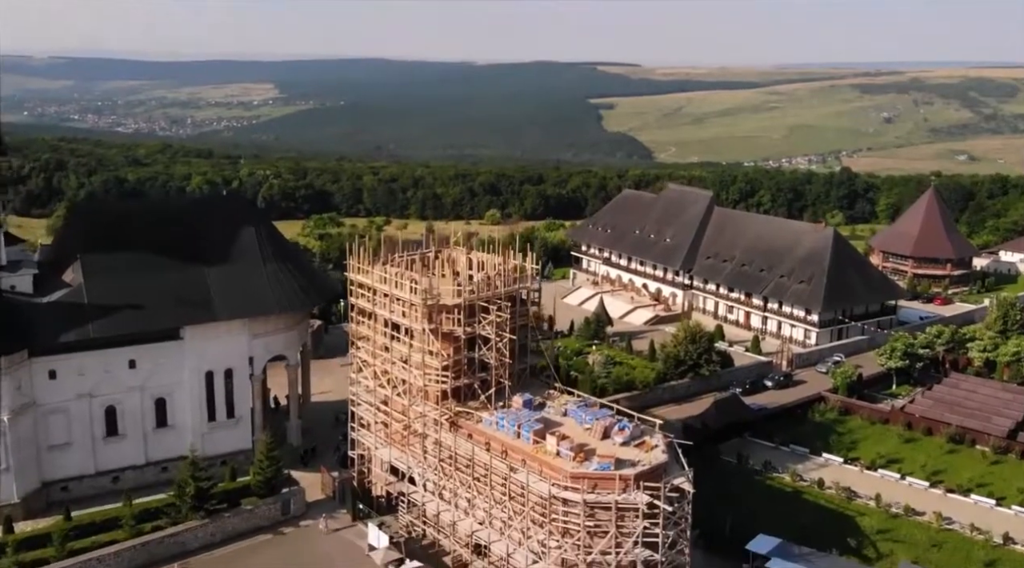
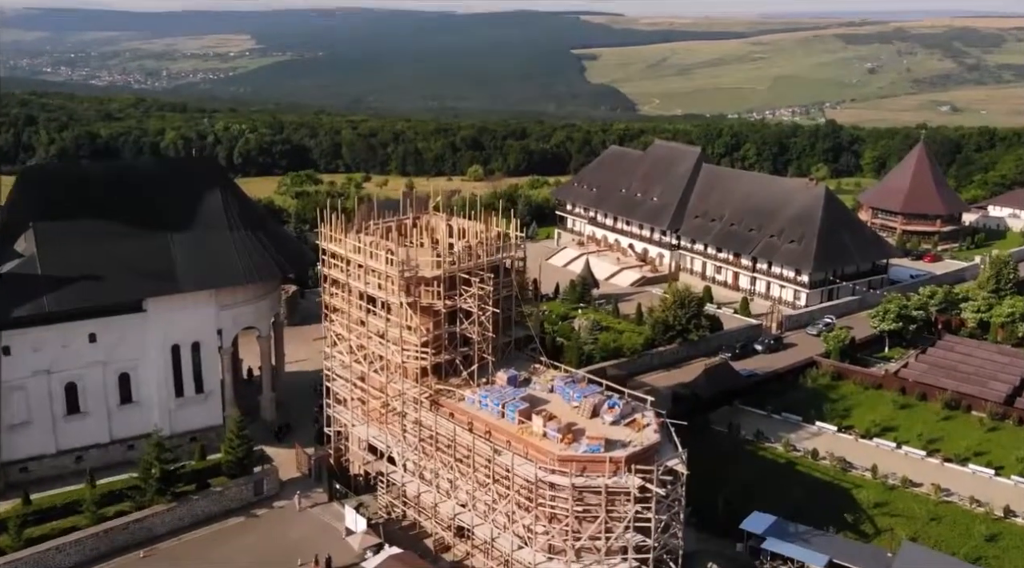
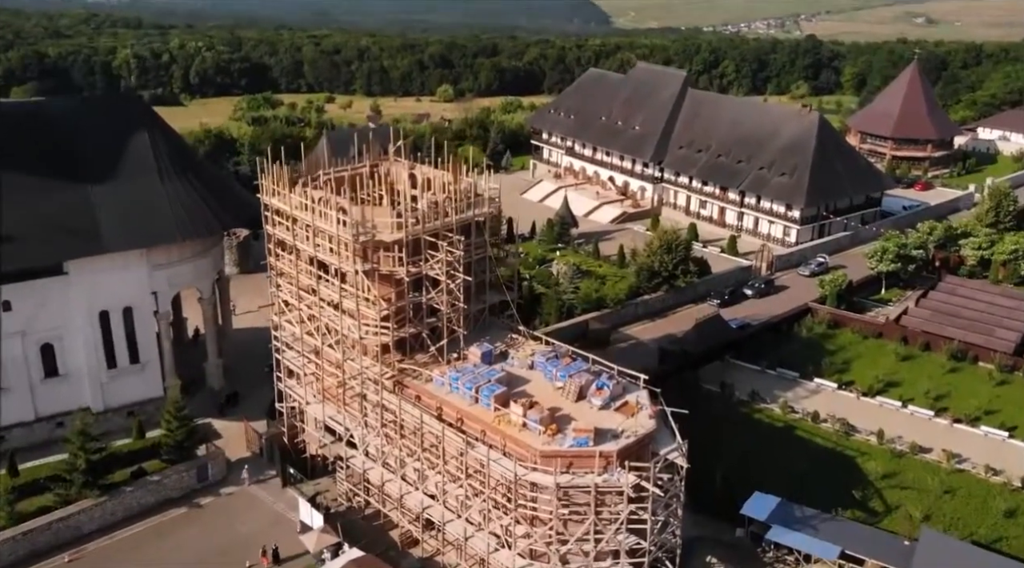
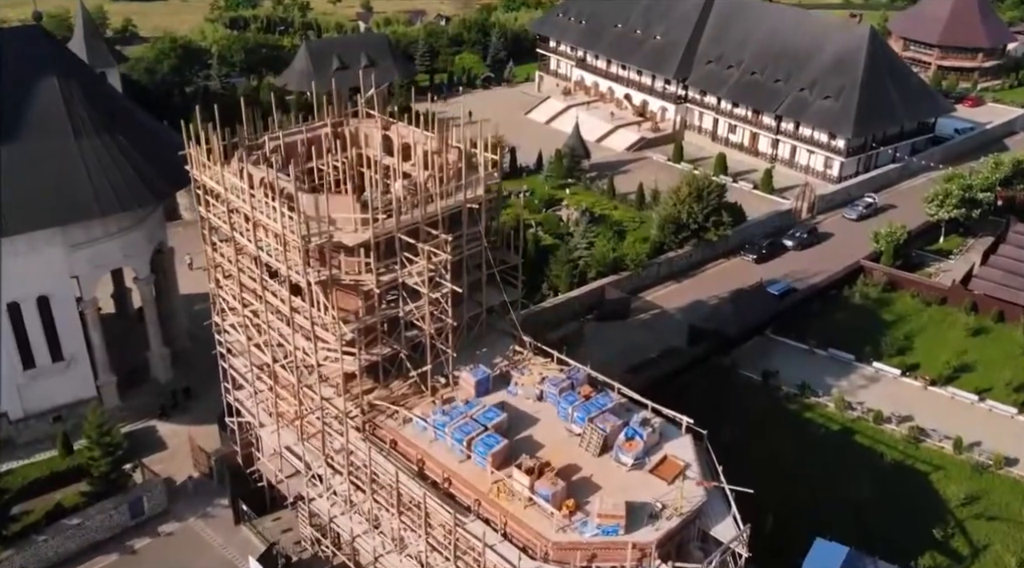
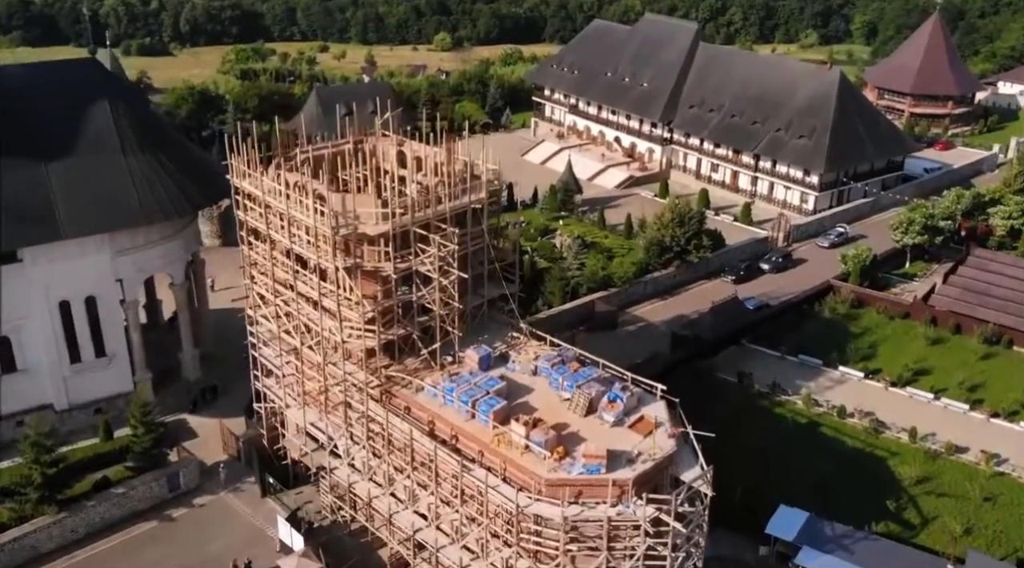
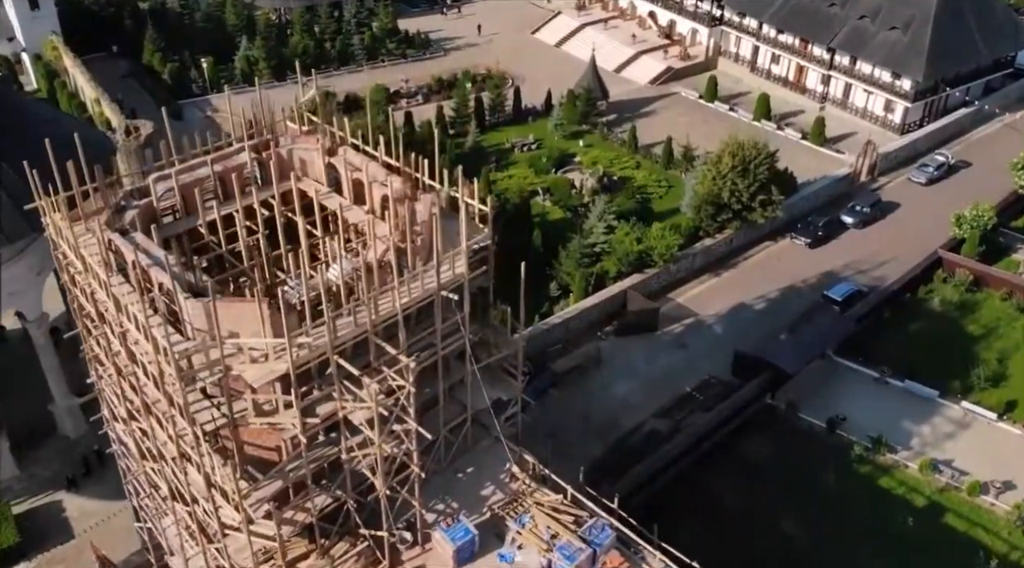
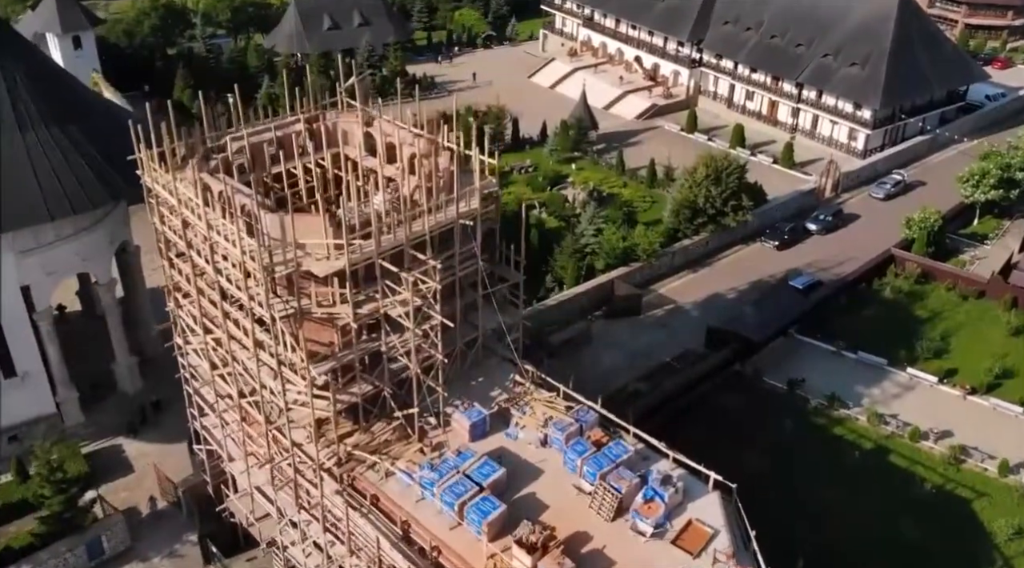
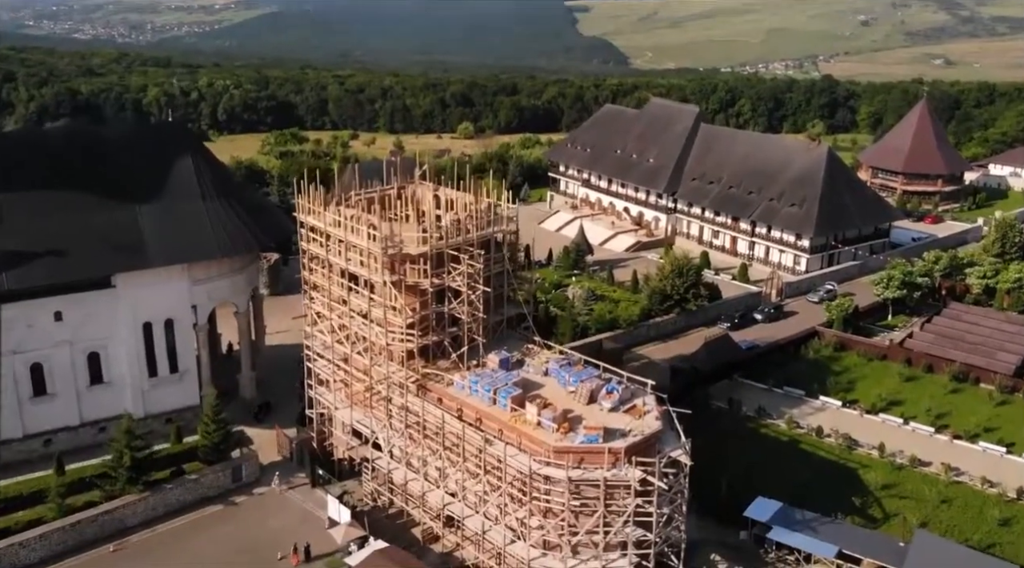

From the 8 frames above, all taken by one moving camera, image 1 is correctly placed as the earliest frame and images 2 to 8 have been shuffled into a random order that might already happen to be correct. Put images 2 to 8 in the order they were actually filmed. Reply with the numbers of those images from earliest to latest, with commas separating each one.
2, 8, 3, 5, 4, 7, 6
